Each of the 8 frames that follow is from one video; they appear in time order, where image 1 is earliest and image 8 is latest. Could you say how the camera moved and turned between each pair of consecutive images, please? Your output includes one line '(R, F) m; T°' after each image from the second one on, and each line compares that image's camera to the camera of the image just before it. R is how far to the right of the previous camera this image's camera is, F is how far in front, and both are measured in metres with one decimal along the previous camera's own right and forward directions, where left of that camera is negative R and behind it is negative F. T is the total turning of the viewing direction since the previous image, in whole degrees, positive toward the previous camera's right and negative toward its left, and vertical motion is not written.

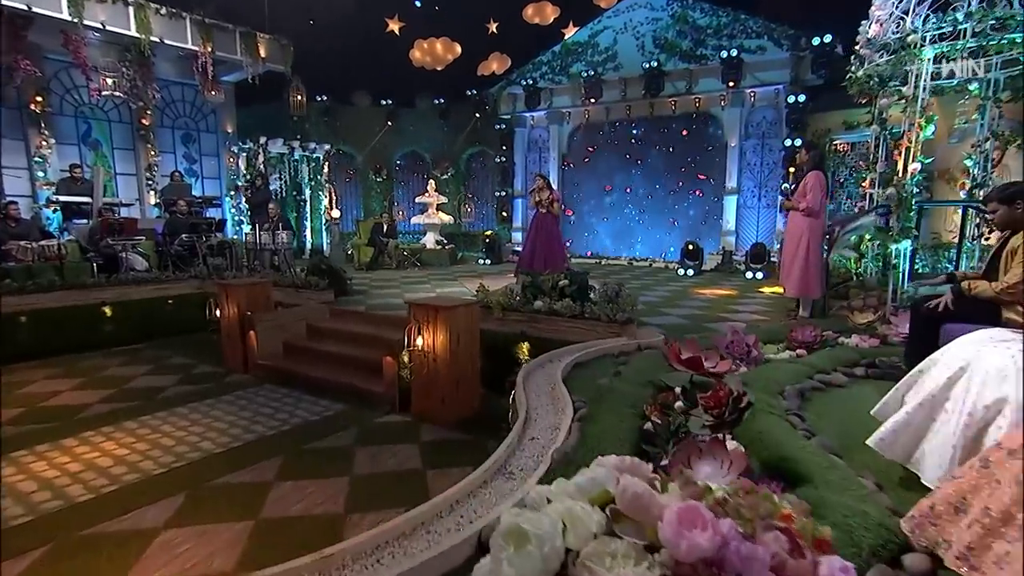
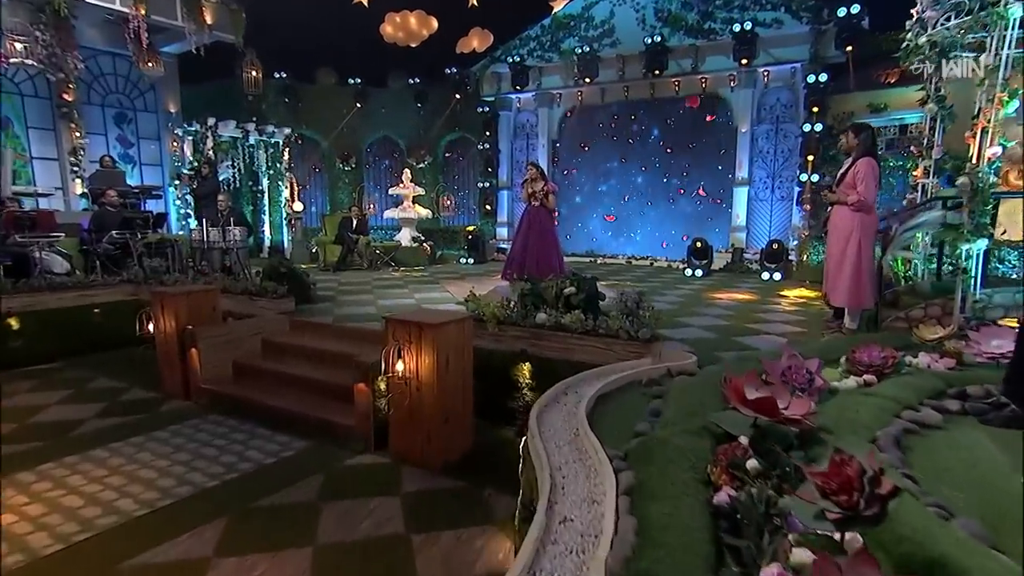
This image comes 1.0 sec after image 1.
(-0.2, +1.4) m; +2°
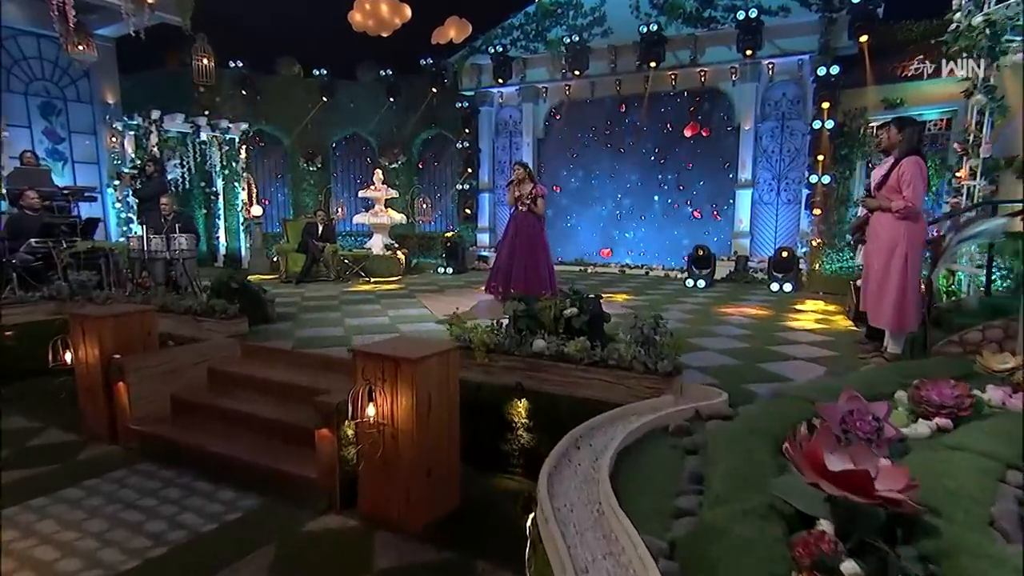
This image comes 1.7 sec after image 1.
(-0.1, +1.0) m; +2°
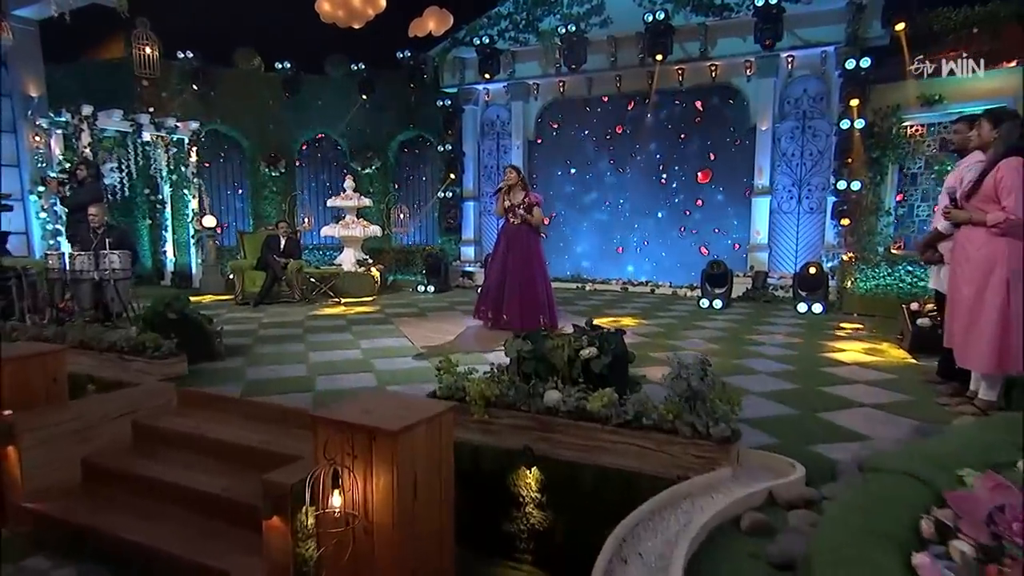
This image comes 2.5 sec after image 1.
(-0.2, +1.2) m; +2°
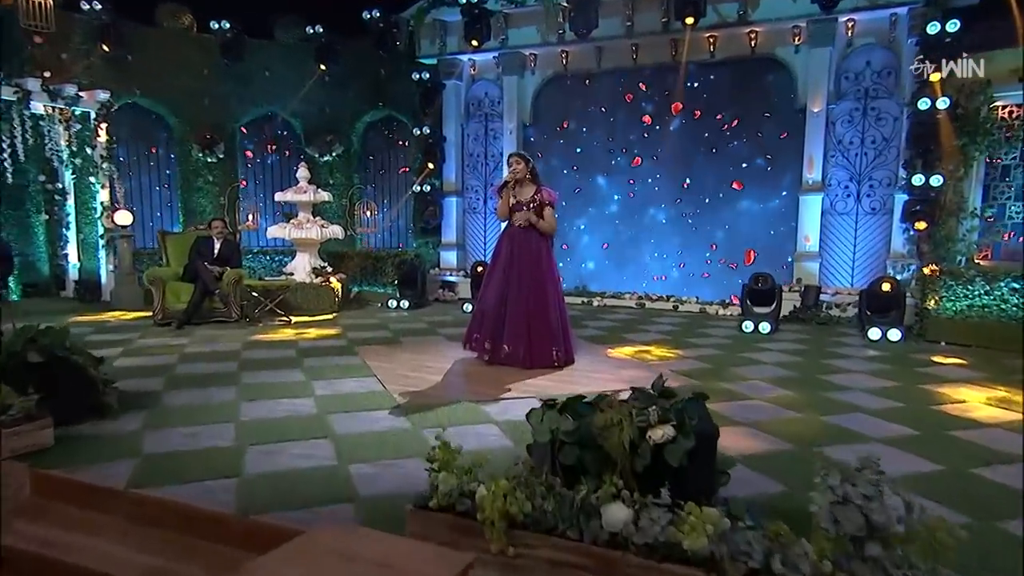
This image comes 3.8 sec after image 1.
(-0.3, +1.8) m; +3°
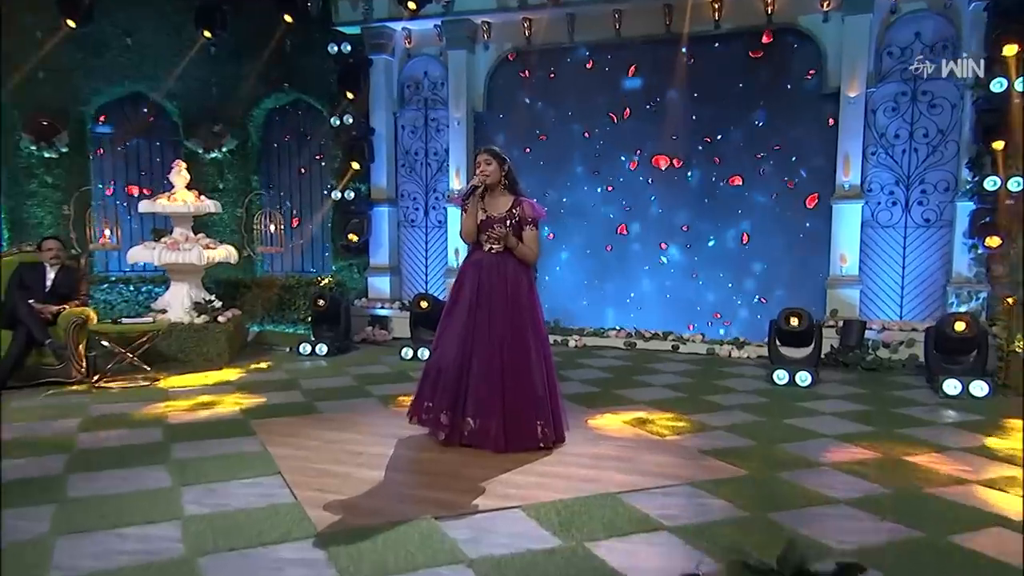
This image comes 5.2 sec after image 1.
(-0.2, +1.9) m; +6°
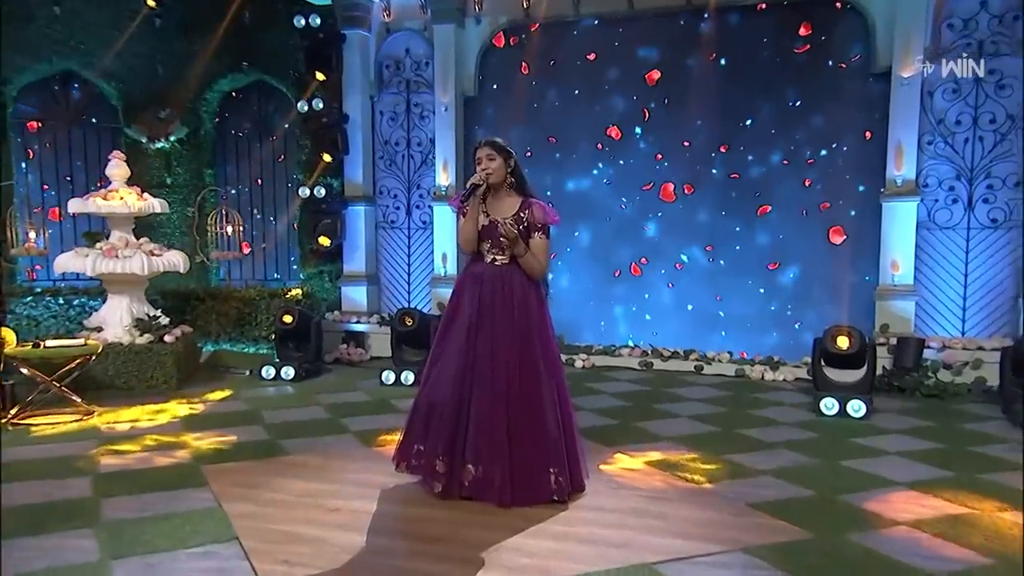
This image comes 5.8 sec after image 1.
(-0.1, +0.9) m; +2°
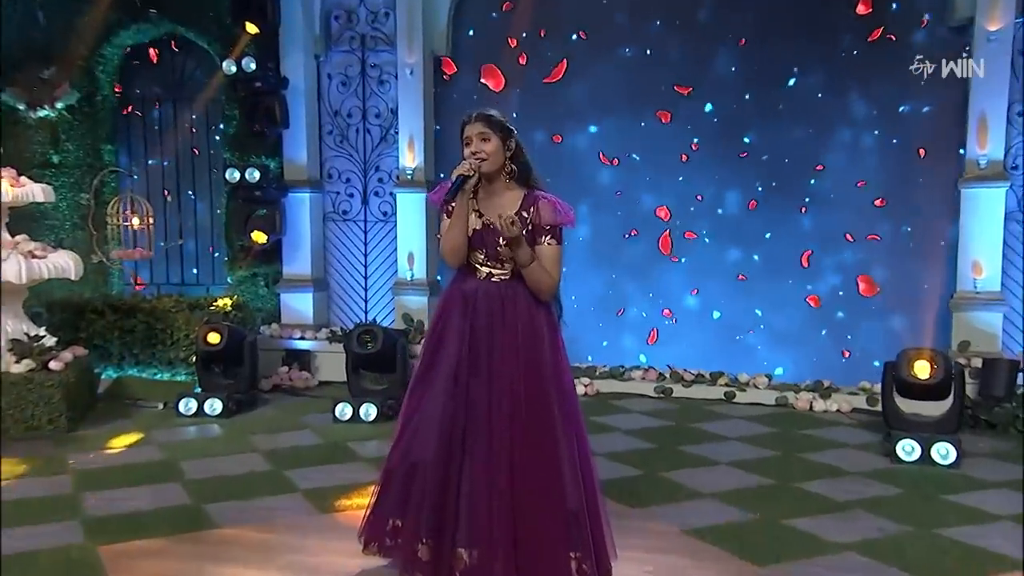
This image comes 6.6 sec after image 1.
(-0.1, +1.1) m; +3°
